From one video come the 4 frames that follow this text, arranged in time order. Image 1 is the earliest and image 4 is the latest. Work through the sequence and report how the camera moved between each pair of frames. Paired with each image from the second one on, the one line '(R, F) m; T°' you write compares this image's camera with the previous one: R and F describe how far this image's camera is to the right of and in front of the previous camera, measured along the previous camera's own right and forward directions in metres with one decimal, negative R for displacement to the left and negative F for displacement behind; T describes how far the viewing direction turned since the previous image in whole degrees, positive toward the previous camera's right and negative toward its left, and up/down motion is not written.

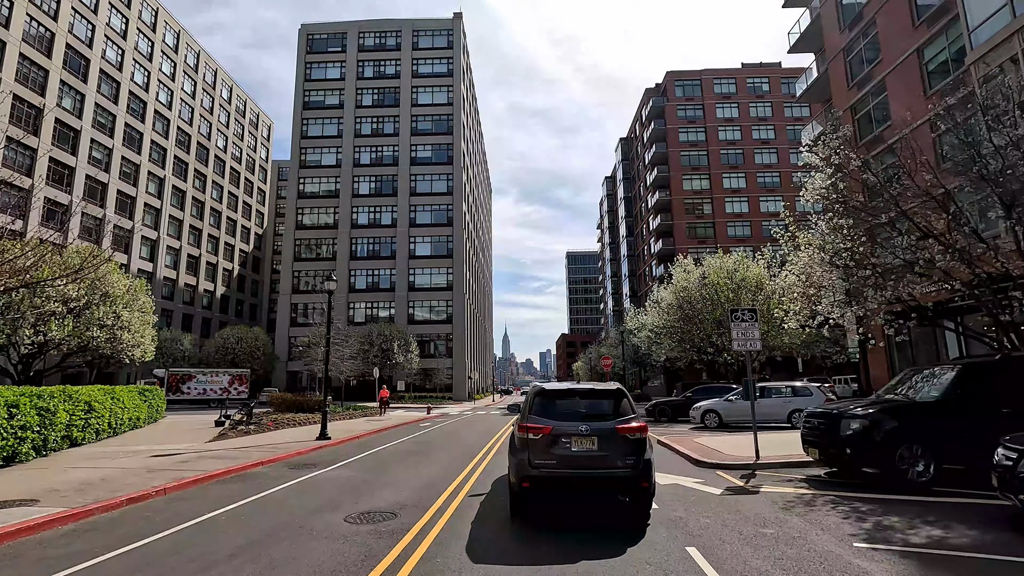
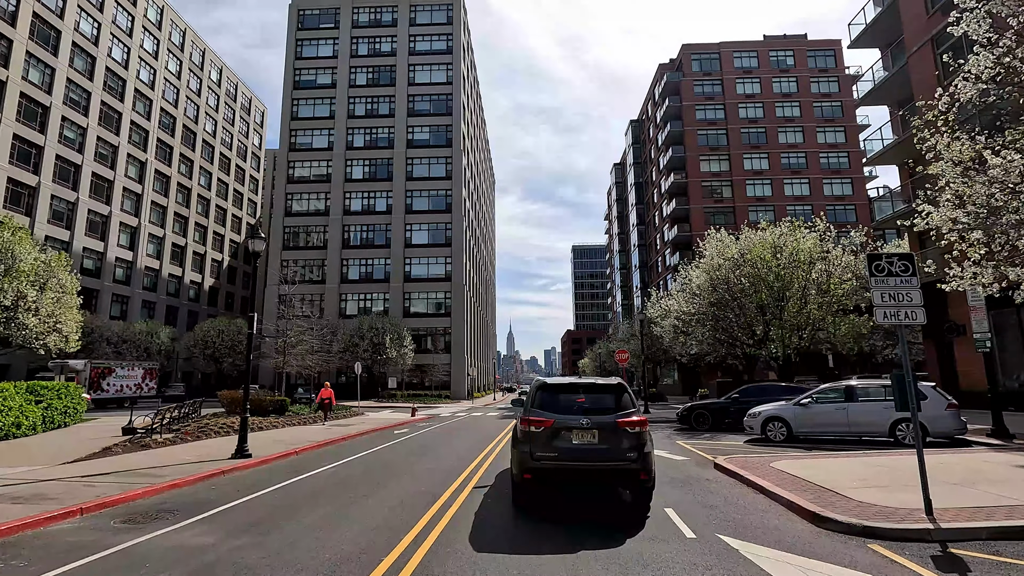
(+0.3, +4.9) m; -1°
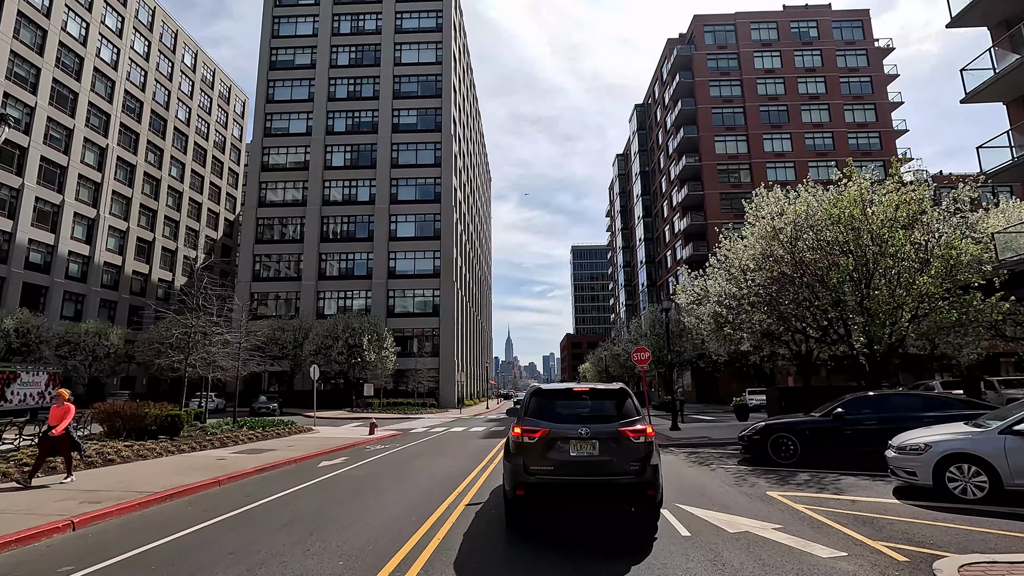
(+0.4, +6.3) m; 0°
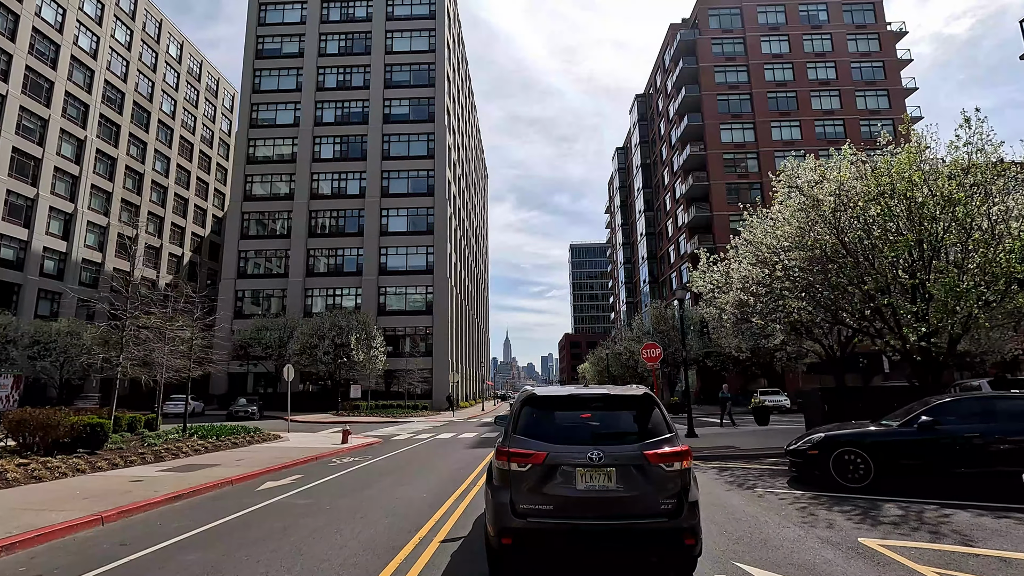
(+0.2, +2.7) m; 0°
